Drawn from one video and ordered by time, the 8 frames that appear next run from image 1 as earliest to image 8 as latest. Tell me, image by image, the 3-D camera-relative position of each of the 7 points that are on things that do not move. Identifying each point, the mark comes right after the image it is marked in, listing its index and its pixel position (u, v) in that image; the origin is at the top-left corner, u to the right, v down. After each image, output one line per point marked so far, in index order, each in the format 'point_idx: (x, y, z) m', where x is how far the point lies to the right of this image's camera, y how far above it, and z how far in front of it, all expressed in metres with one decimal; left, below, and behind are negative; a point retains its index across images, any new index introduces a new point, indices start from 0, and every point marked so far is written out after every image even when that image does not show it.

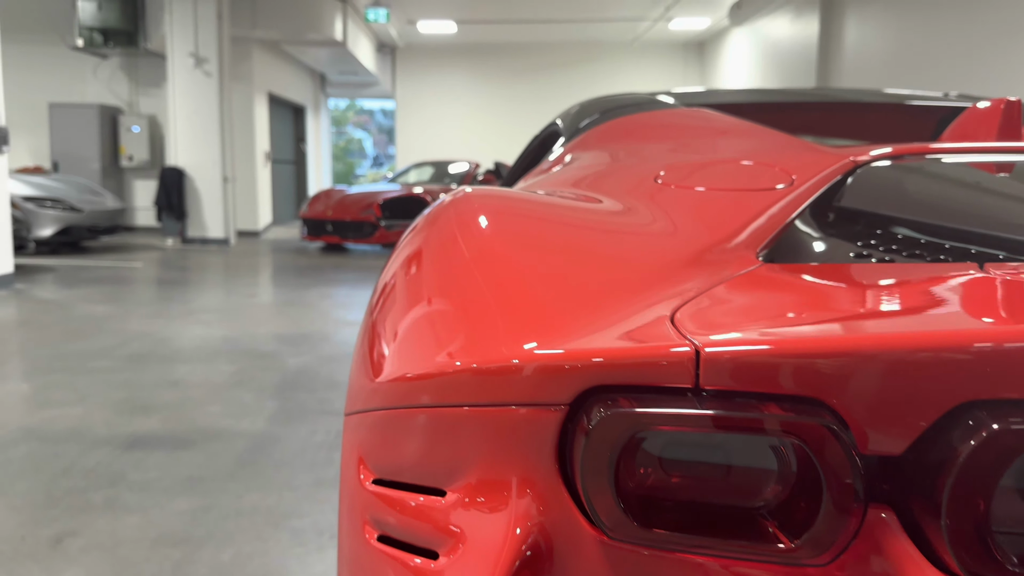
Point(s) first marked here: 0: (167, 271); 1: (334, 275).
0: (-3.5, +0.2, +6.1) m
1: (-1.8, +0.1, +6.1) m
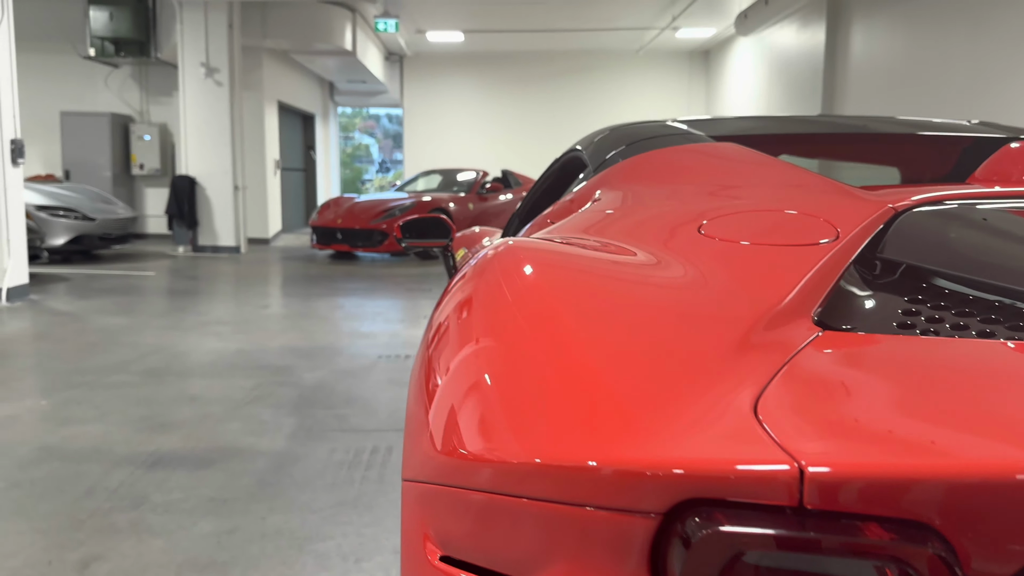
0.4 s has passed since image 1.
0: (-3.4, +0.1, +6.1) m
1: (-1.7, 0.0, +6.1) m
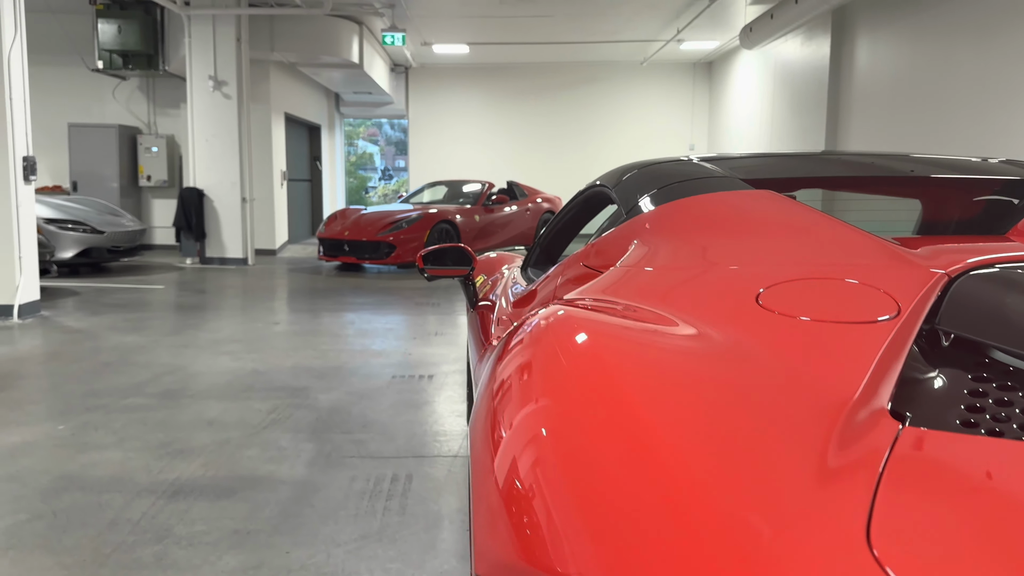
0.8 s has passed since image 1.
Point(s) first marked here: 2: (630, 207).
0: (-3.3, -0.1, +6.1) m
1: (-1.6, -0.1, +6.1) m
2: (+0.3, +0.2, +1.4) m
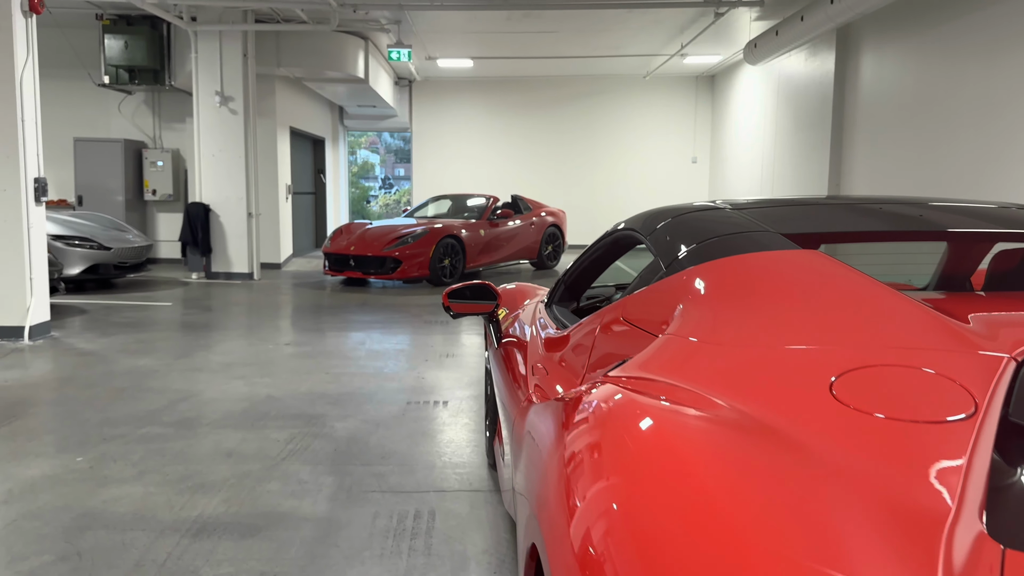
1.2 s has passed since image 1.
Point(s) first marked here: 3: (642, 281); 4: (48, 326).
0: (-3.3, -0.2, +6.1) m
1: (-1.5, -0.3, +6.1) m
2: (+0.4, +0.1, +1.4) m
3: (+0.3, 0.0, +1.4) m
4: (-3.6, -0.3, +4.6) m
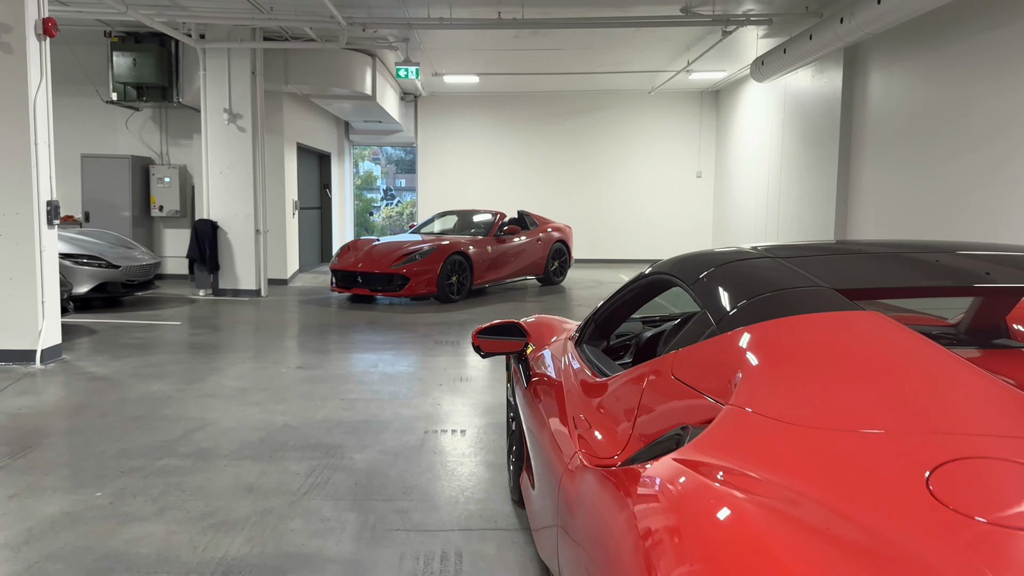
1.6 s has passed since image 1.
0: (-3.2, -0.4, +6.1) m
1: (-1.4, -0.5, +6.1) m
2: (+0.5, -0.1, +1.3) m
3: (+0.4, -0.1, +1.4) m
4: (-3.5, -0.5, +4.6) m
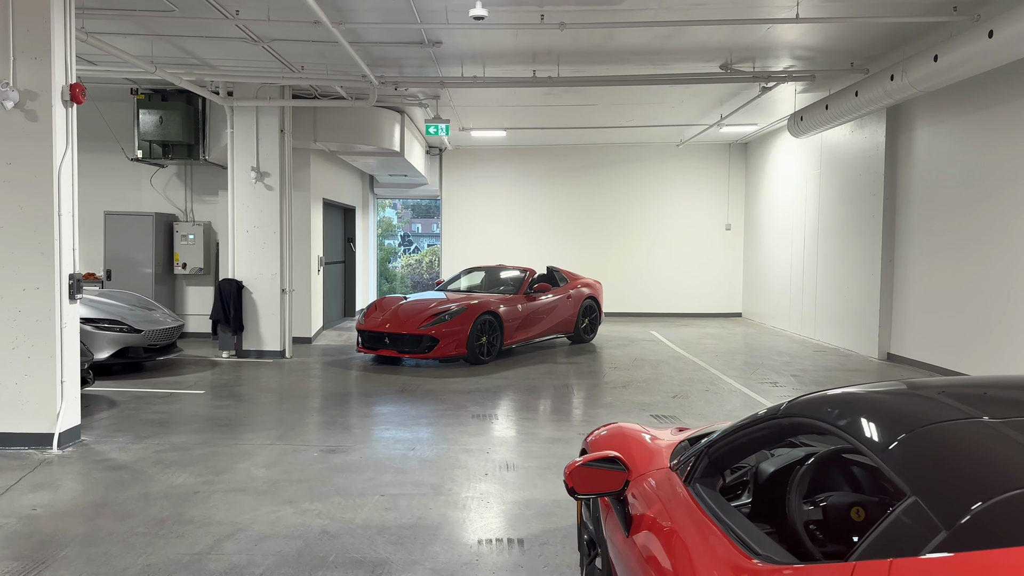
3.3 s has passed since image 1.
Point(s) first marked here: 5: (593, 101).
0: (-2.8, -1.1, +5.8) m
1: (-1.1, -1.1, +5.8) m
2: (+0.7, -0.4, +1.0) m
3: (+0.7, -0.4, +1.0) m
4: (-3.1, -1.0, +4.3) m
5: (+1.1, +2.6, +8.2) m
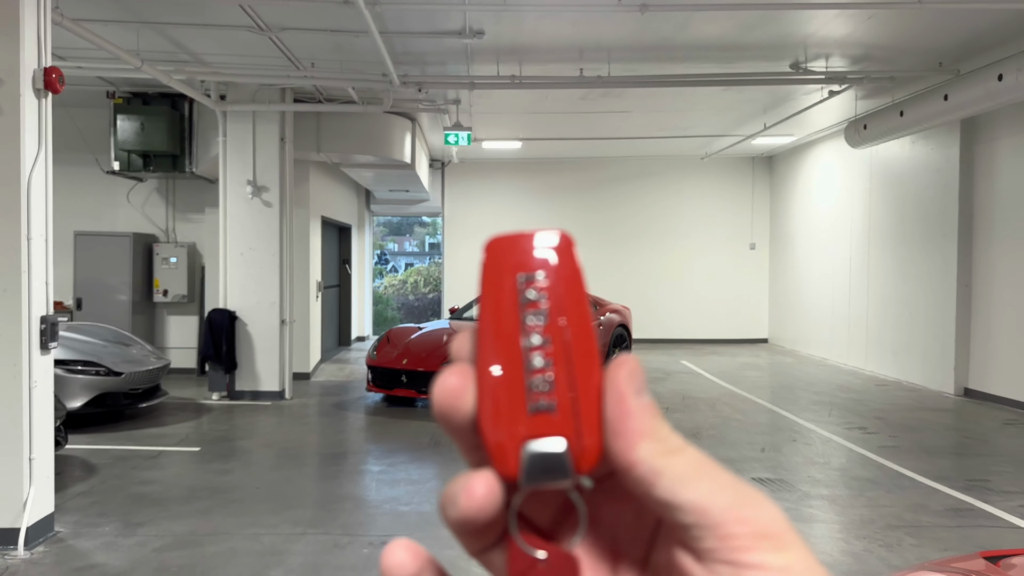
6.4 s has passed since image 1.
0: (-2.3, -1.4, +4.8) m
1: (-0.6, -1.4, +4.8) m
2: (+1.4, -0.5, +0.2) m
3: (+1.4, -0.6, +0.2) m
4: (-2.6, -1.3, +3.3) m
5: (+1.5, +2.2, +7.4) m
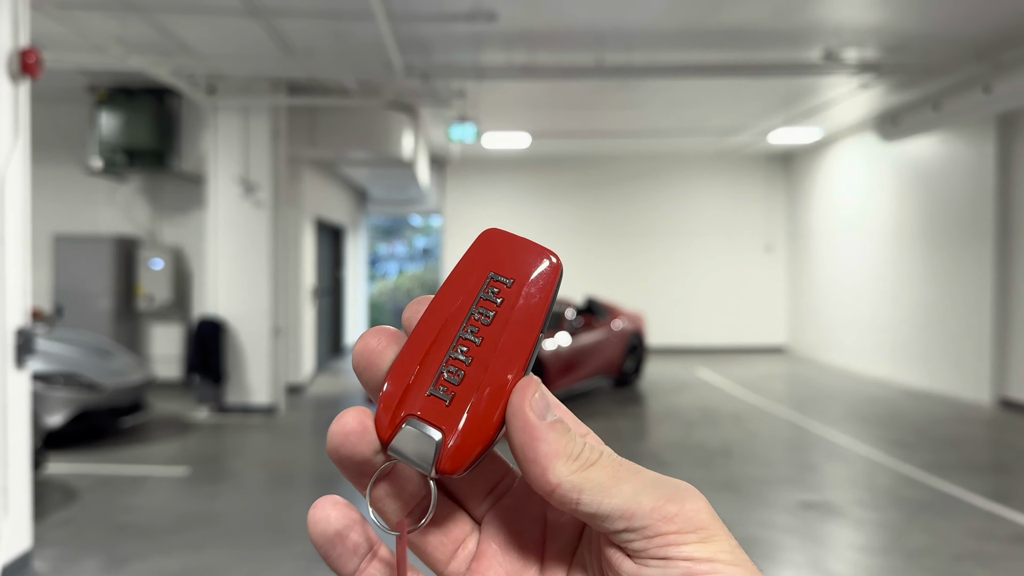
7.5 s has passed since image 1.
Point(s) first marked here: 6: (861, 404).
0: (-2.2, -1.4, +4.3) m
1: (-0.5, -1.5, +4.4) m
2: (+1.6, -0.5, -0.2) m
3: (+1.5, -0.6, -0.2) m
4: (-2.4, -1.3, +2.8) m
5: (+1.6, +2.1, +7.0) m
6: (+3.8, -1.3, +6.6) m
